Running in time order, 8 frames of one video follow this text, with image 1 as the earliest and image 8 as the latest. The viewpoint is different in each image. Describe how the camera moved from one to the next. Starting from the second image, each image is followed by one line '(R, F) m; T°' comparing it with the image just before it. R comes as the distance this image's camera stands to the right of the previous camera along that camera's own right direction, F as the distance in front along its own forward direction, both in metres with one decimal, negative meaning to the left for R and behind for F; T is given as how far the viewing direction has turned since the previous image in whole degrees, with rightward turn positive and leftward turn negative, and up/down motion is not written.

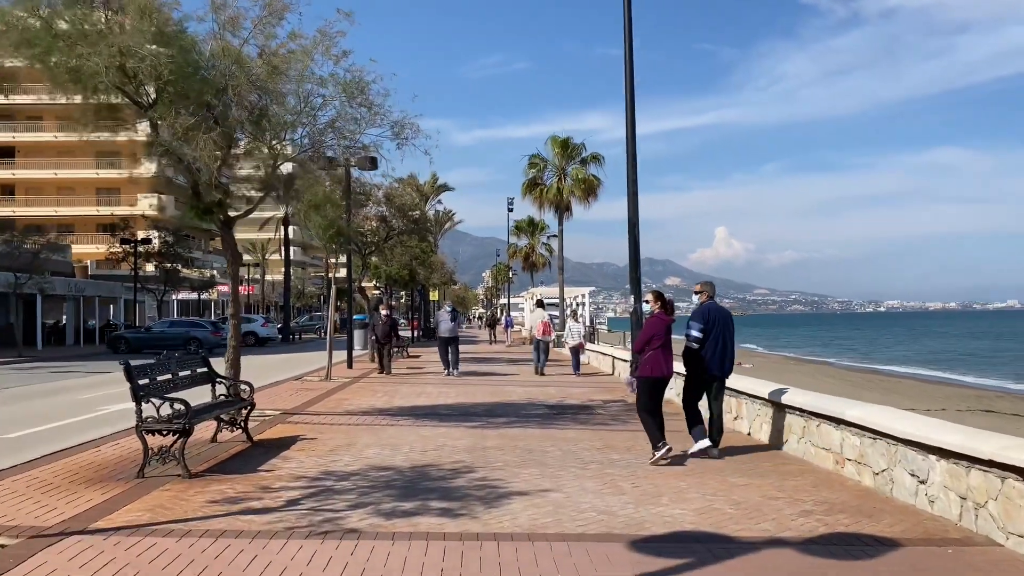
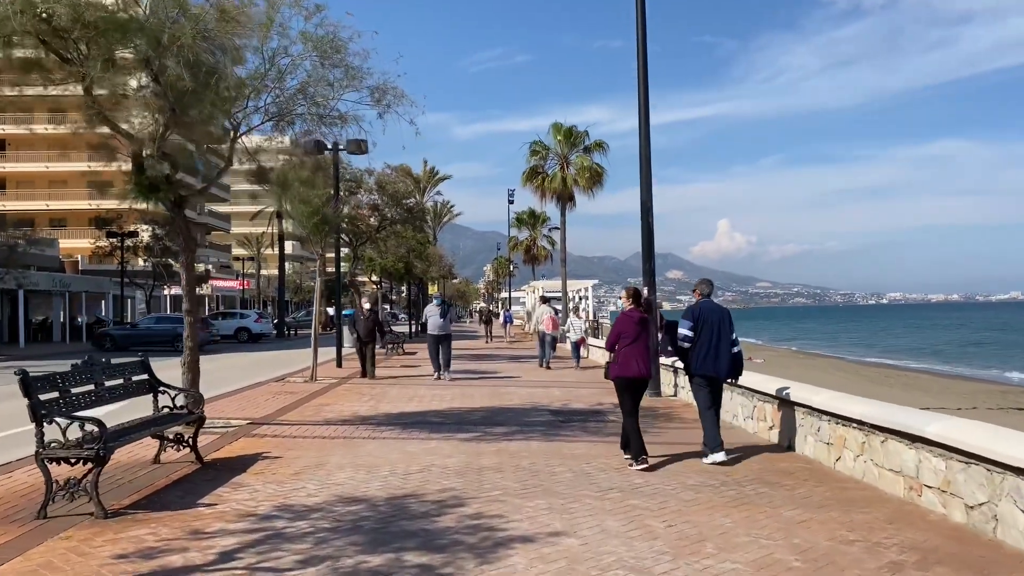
(0.0, +1.5) m; 0°
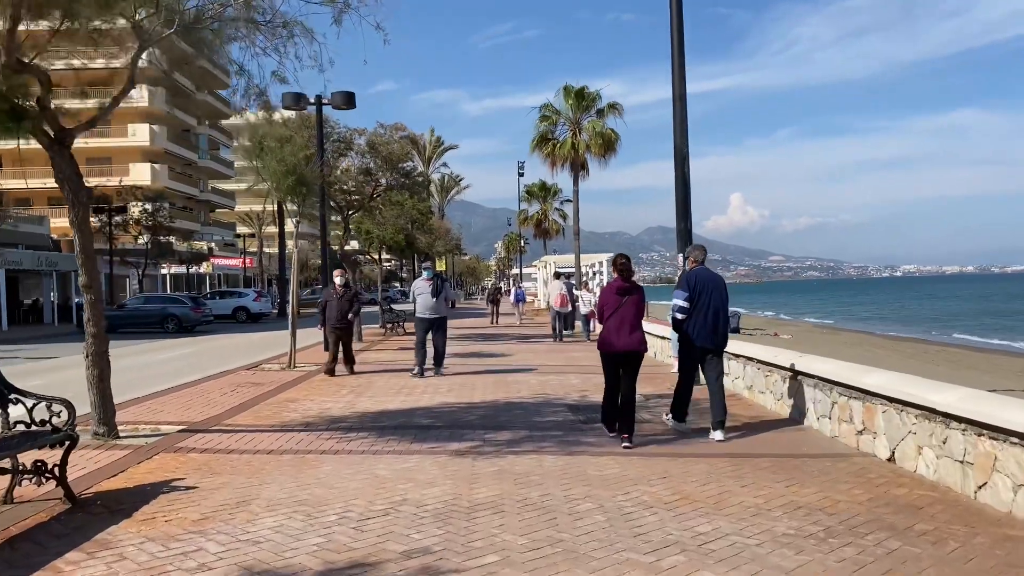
(+0.1, +2.4) m; -1°
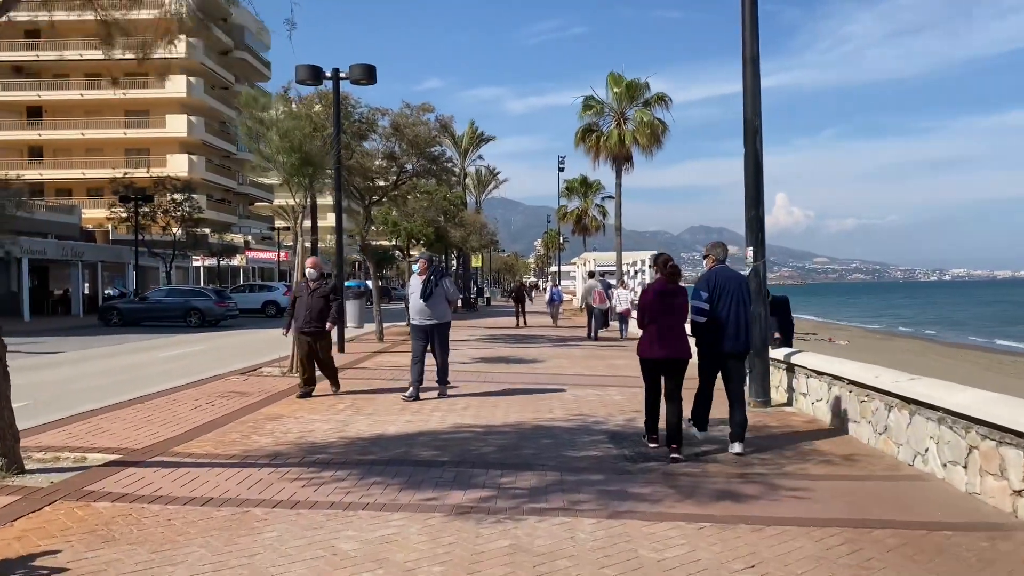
(+0.1, +2.0) m; -3°
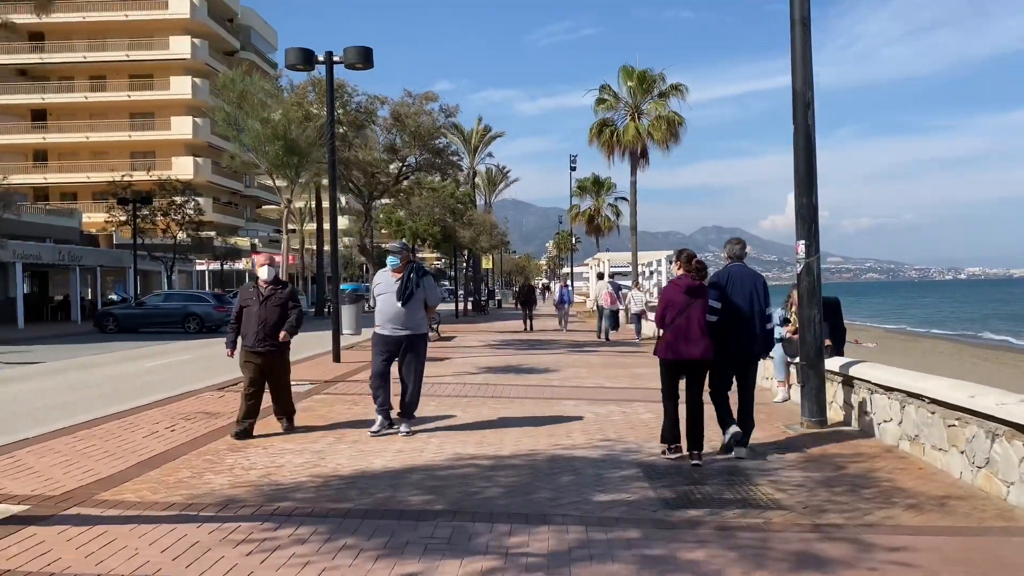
(0.0, +1.4) m; -1°
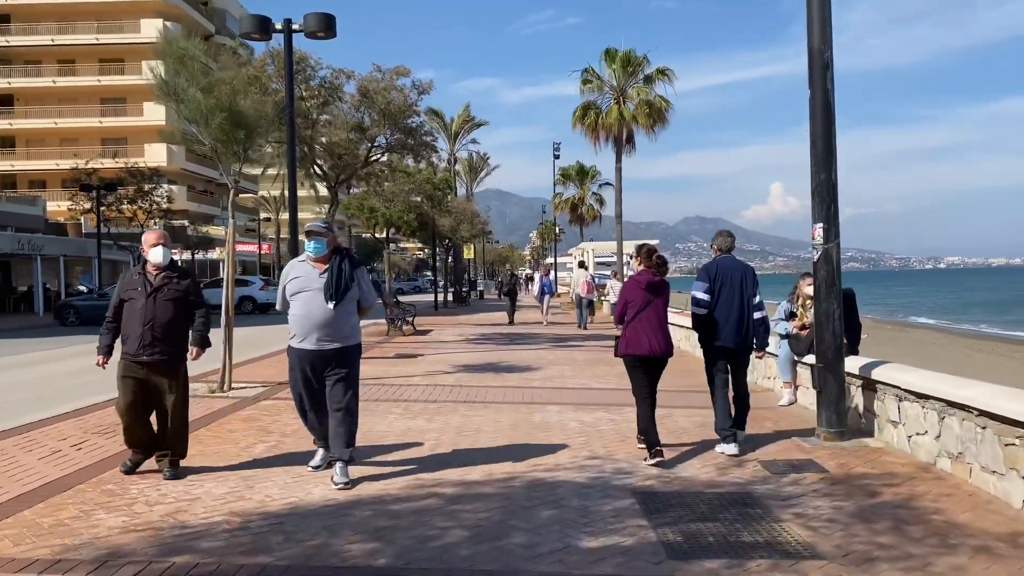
(+0.1, +1.2) m; +1°
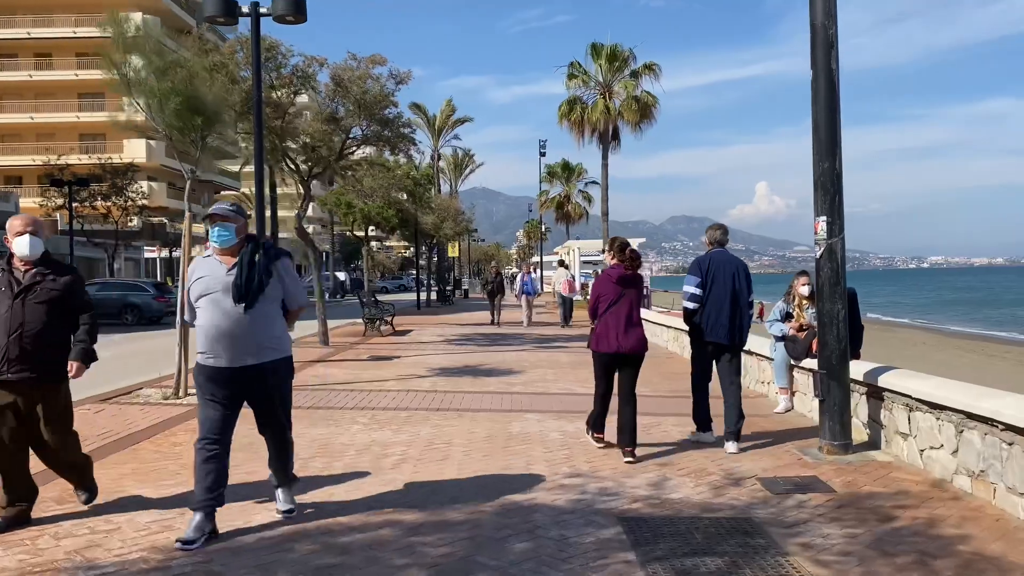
(+0.1, +0.7) m; +1°
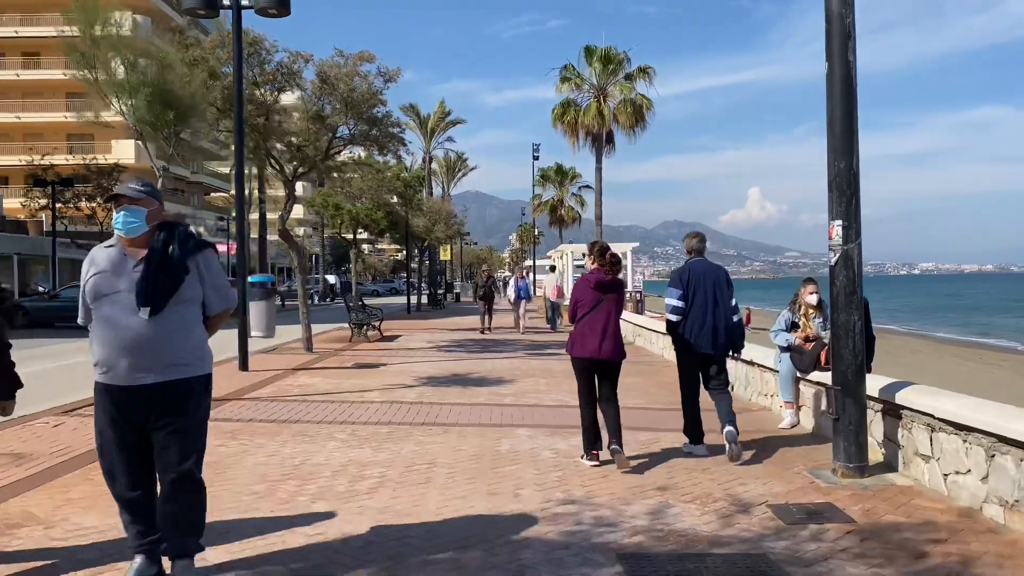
(0.0, +0.5) m; +1°
